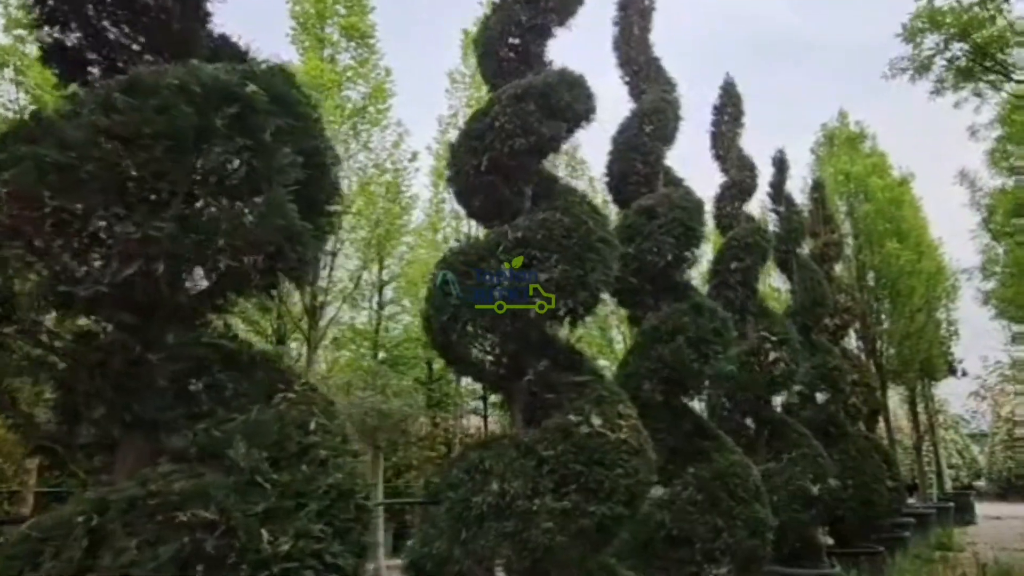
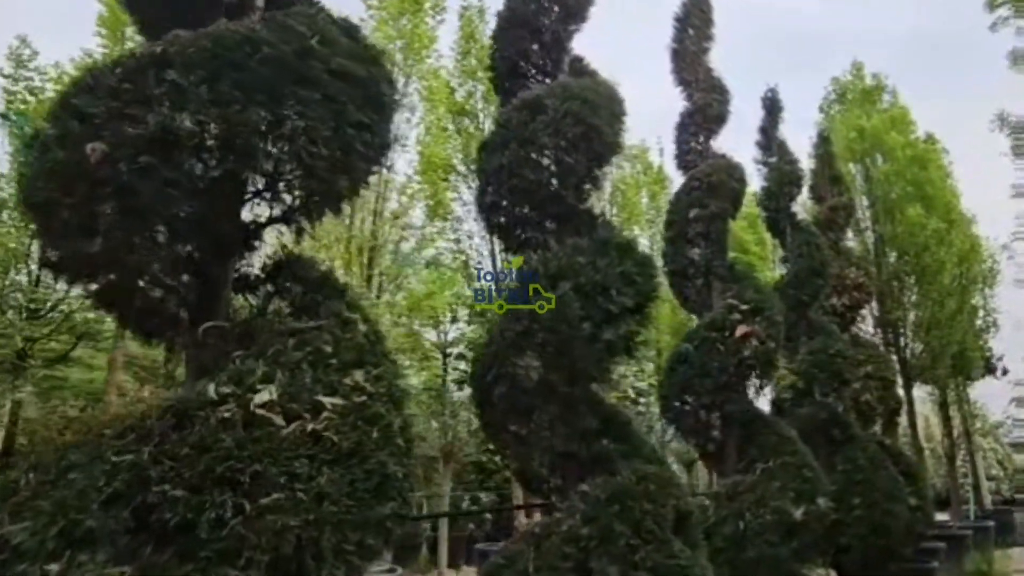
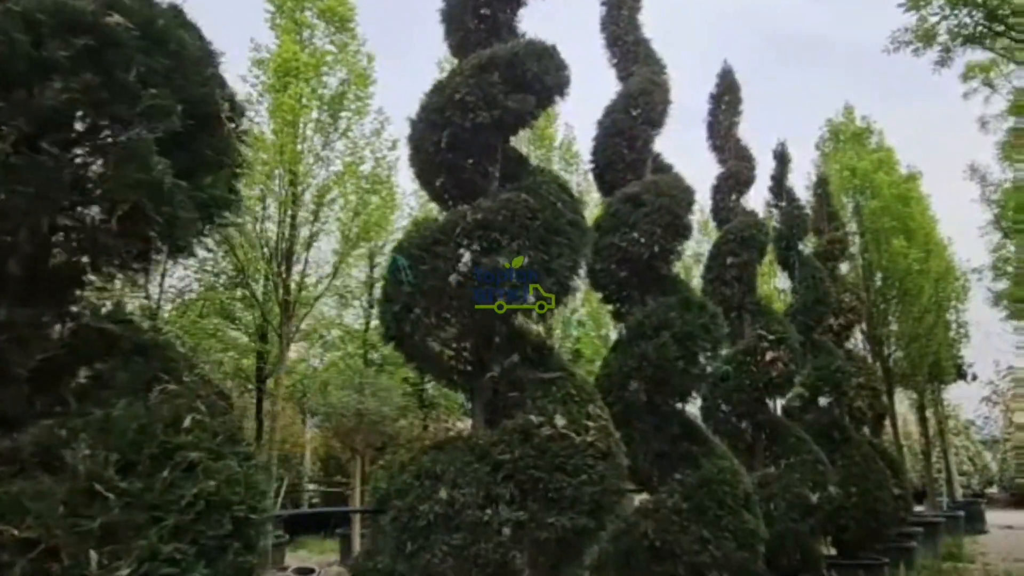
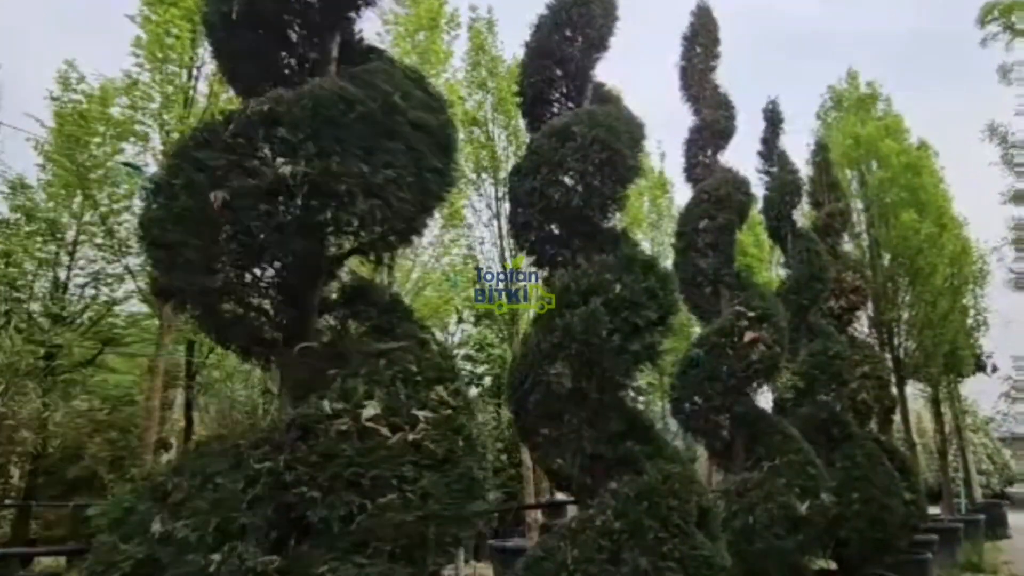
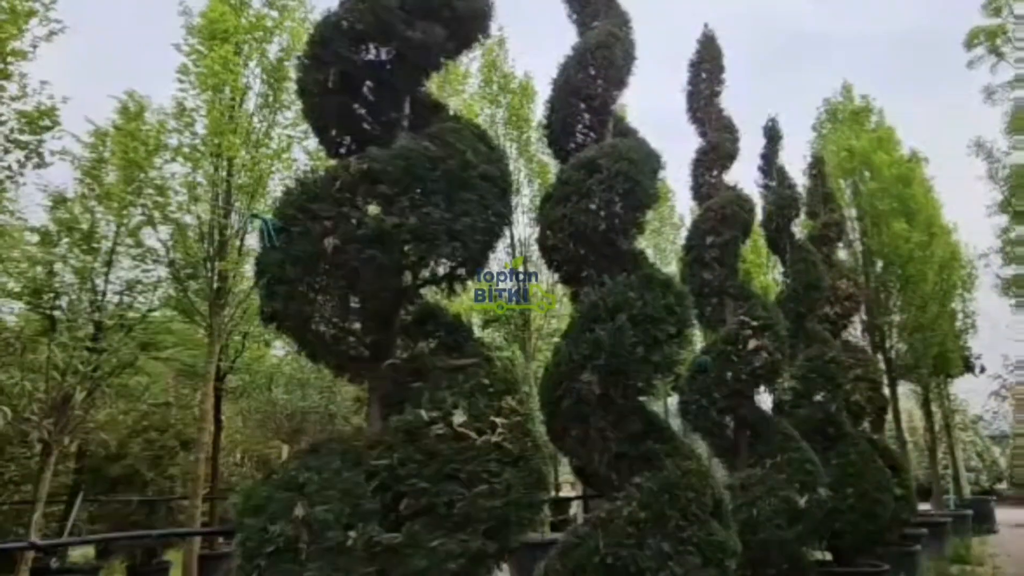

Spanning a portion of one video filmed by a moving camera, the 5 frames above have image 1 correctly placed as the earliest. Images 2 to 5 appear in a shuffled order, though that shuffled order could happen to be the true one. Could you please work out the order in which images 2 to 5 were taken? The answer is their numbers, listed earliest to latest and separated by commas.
3, 5, 4, 2
